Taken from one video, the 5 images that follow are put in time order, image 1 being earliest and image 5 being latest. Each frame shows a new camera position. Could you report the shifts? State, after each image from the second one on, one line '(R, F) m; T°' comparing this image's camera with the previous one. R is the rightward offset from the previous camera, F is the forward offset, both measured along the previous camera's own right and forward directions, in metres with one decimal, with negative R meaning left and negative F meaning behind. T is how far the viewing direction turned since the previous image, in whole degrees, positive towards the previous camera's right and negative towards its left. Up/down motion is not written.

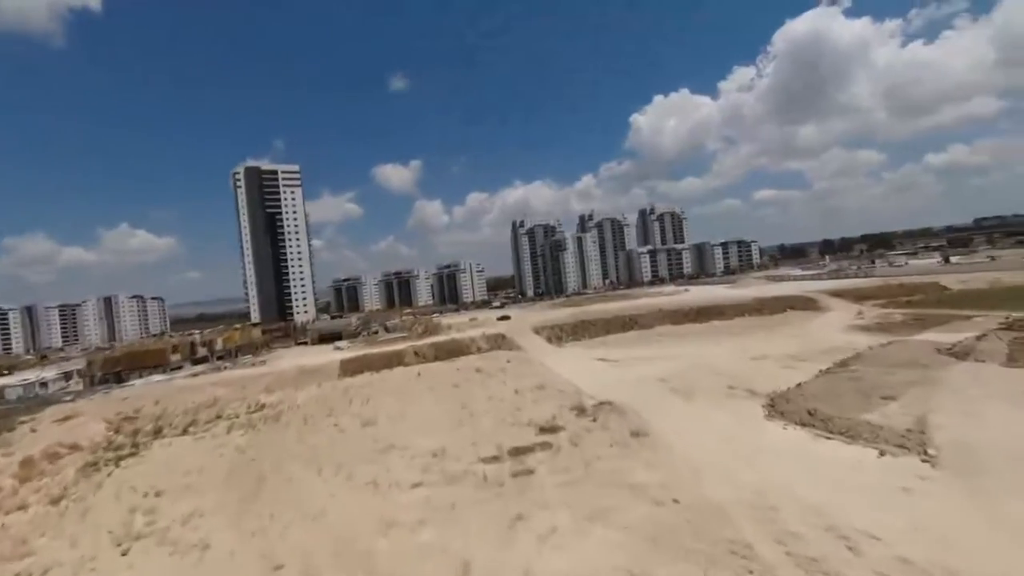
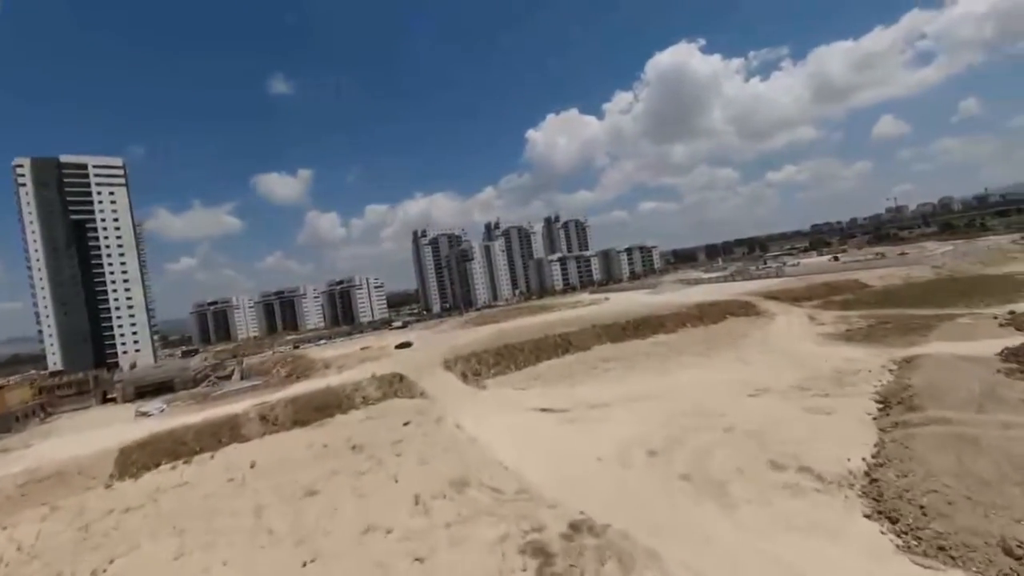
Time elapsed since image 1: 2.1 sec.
(+0.6, +10.1) m; +13°
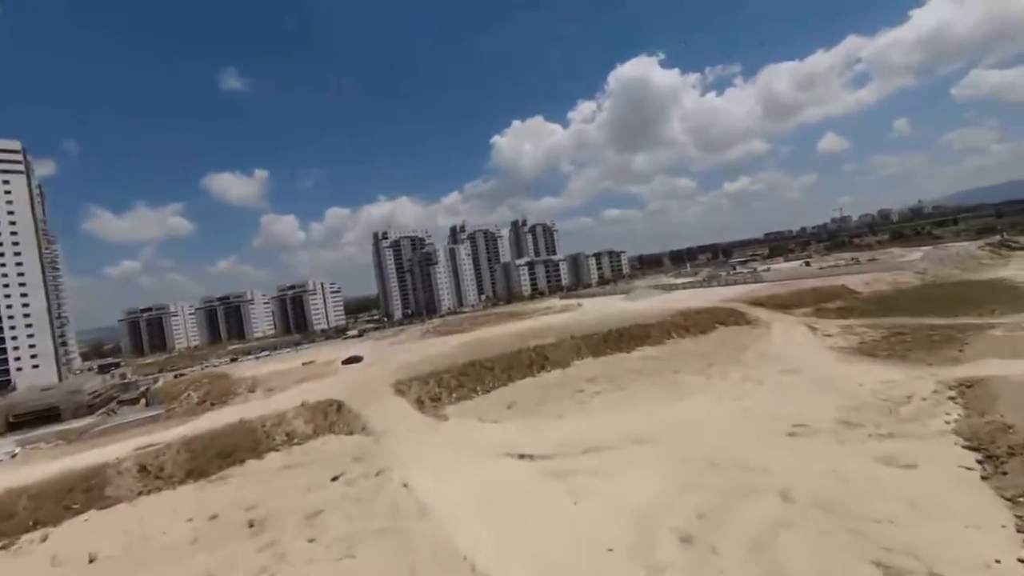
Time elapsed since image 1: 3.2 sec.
(-0.1, +5.1) m; +5°
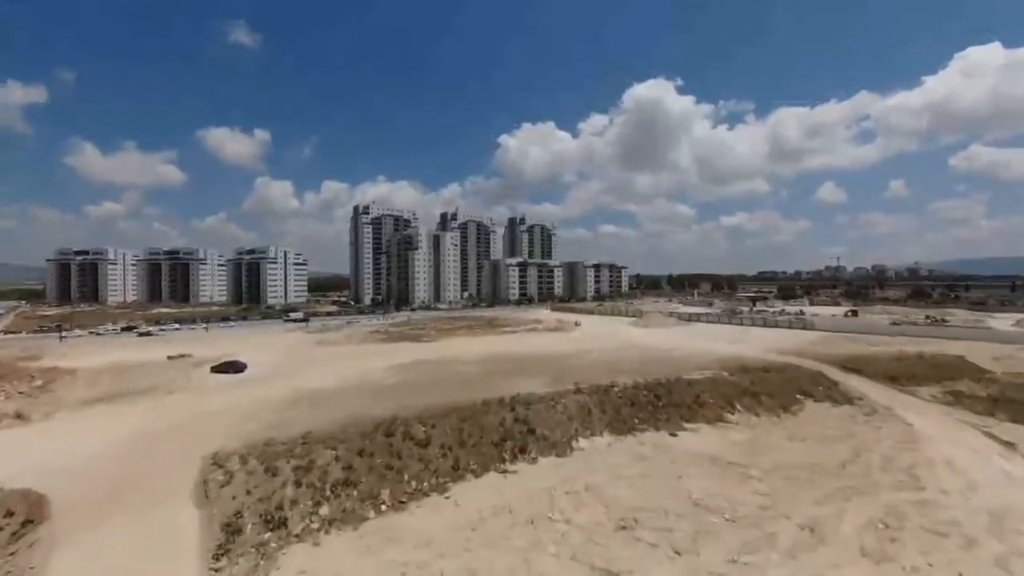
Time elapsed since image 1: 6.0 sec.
(+0.4, +13.7) m; +2°
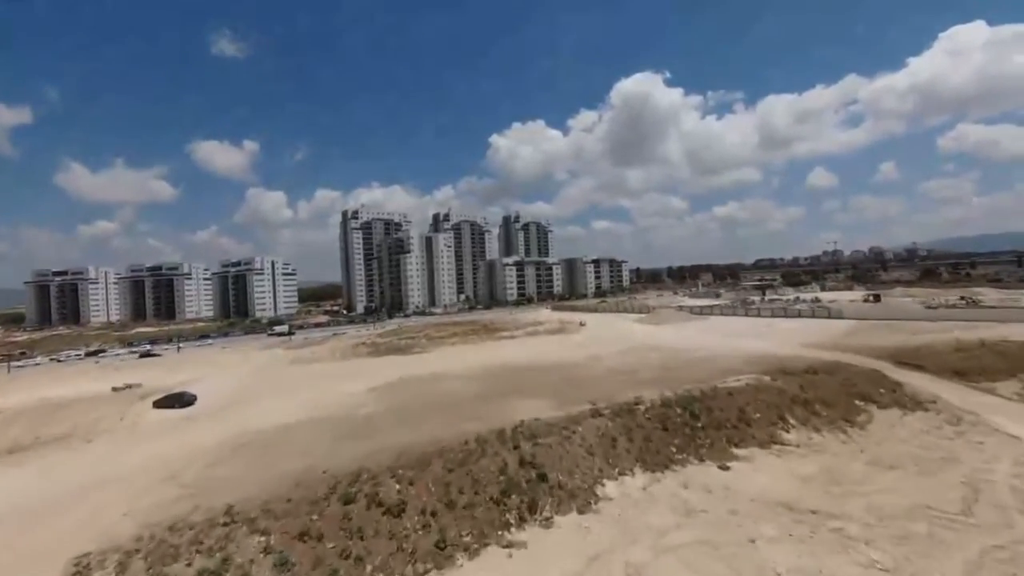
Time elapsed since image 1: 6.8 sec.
(+0.1, +4.0) m; 0°
